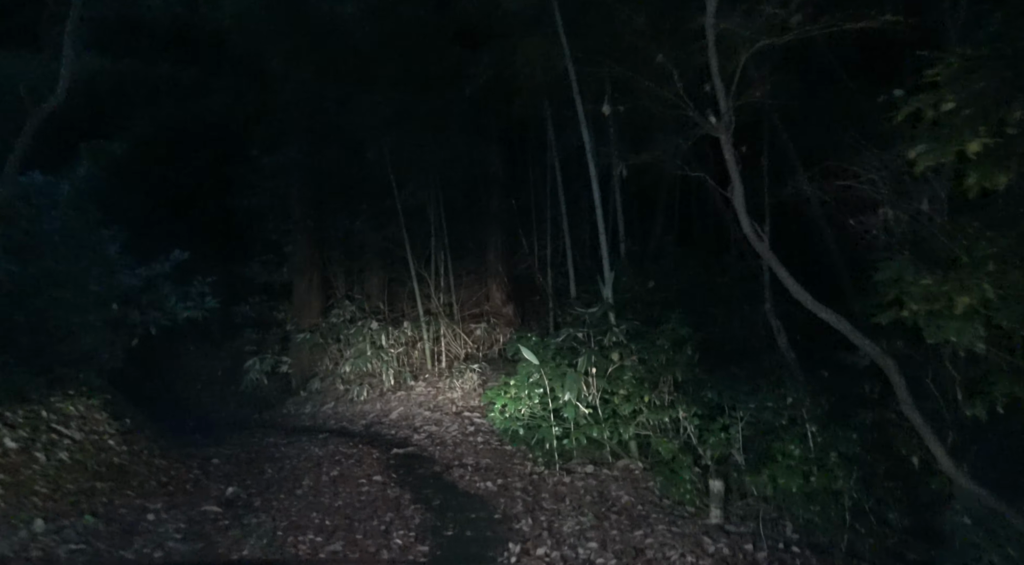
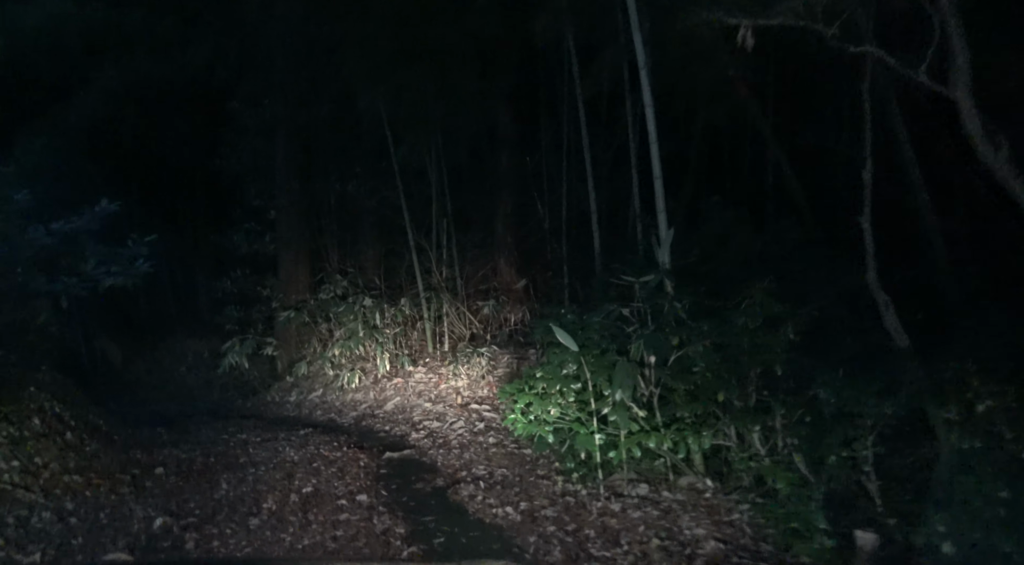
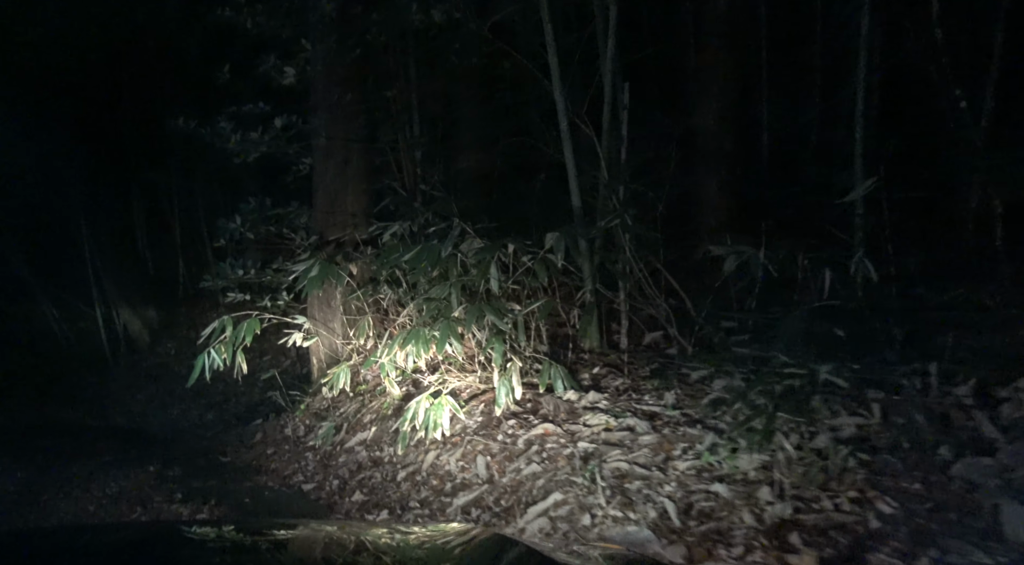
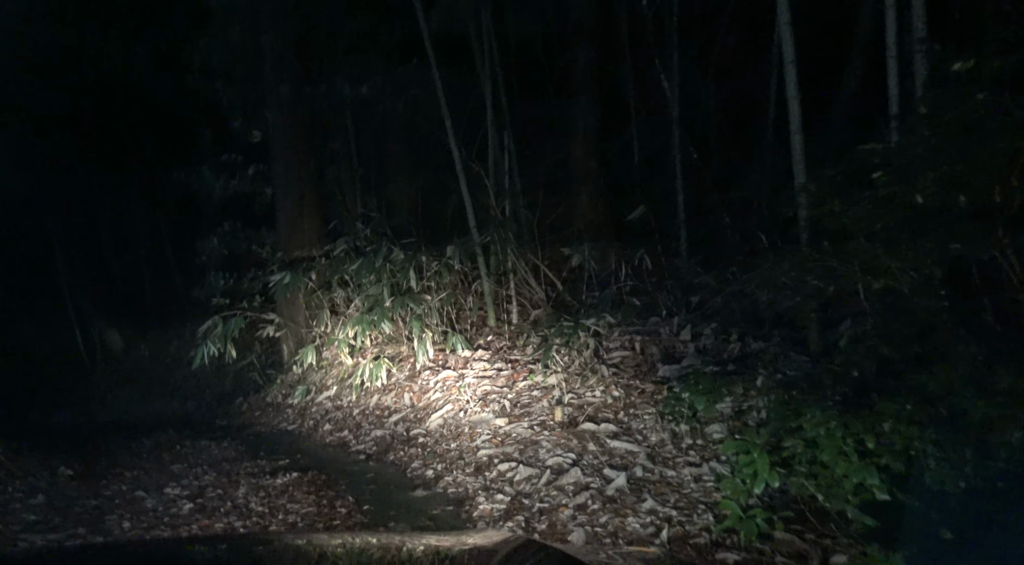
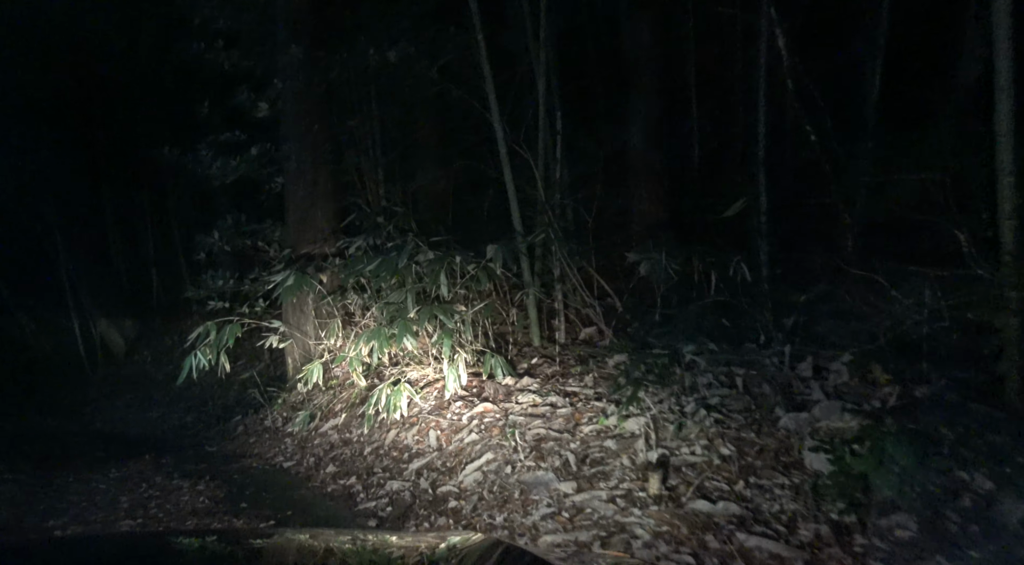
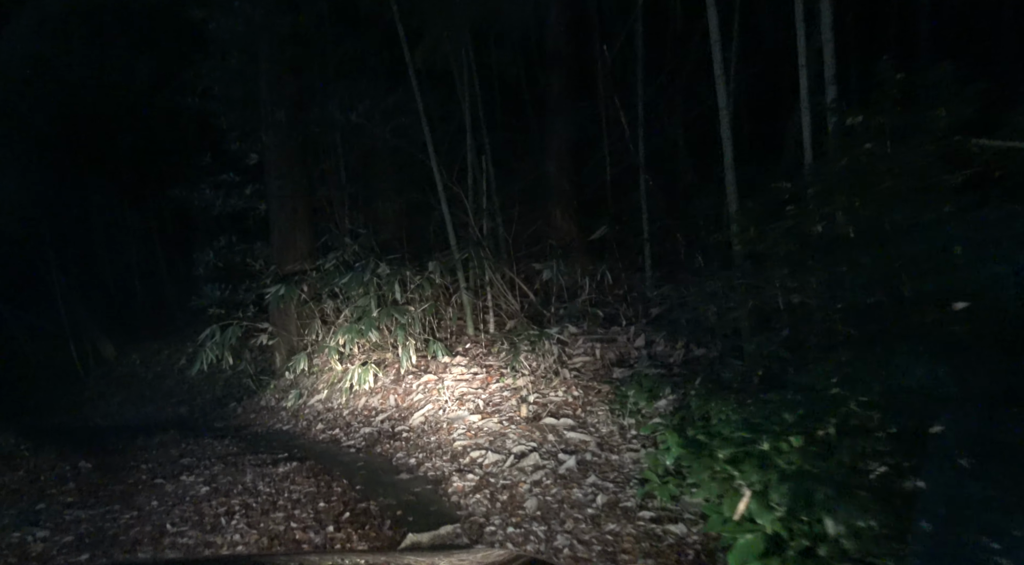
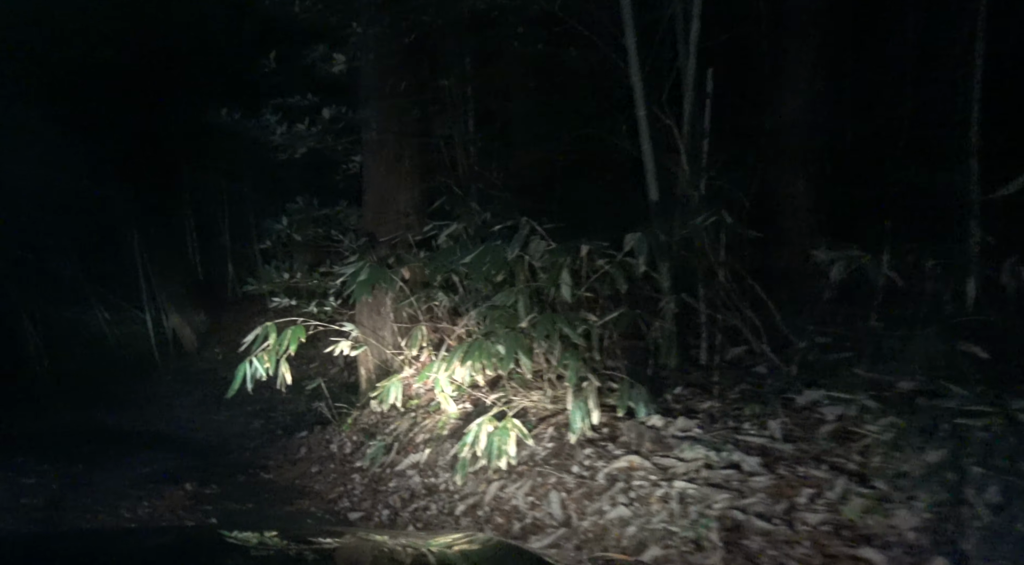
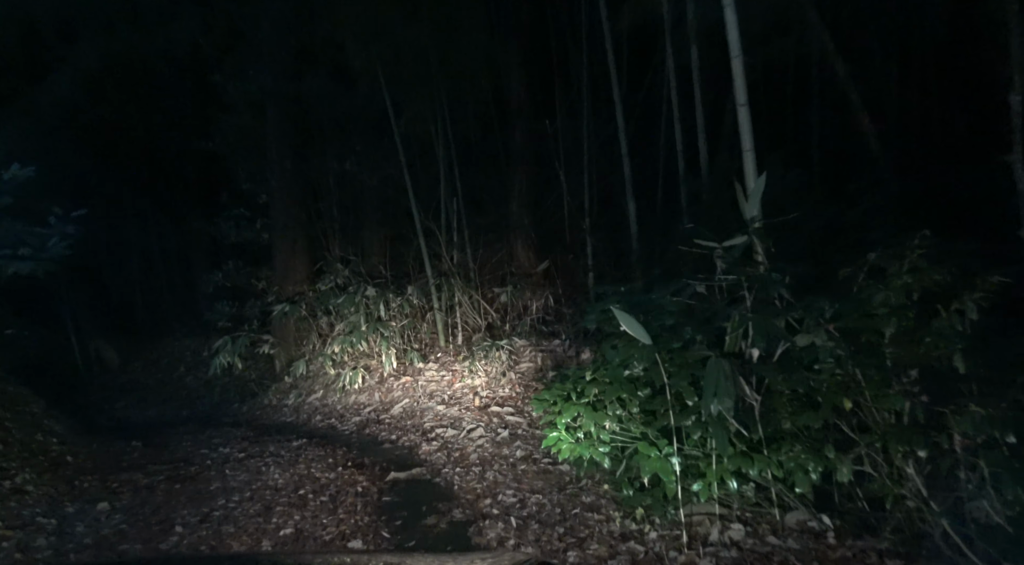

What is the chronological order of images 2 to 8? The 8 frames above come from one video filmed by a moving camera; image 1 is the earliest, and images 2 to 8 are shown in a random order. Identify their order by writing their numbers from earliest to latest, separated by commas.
2, 8, 6, 4, 5, 3, 7
